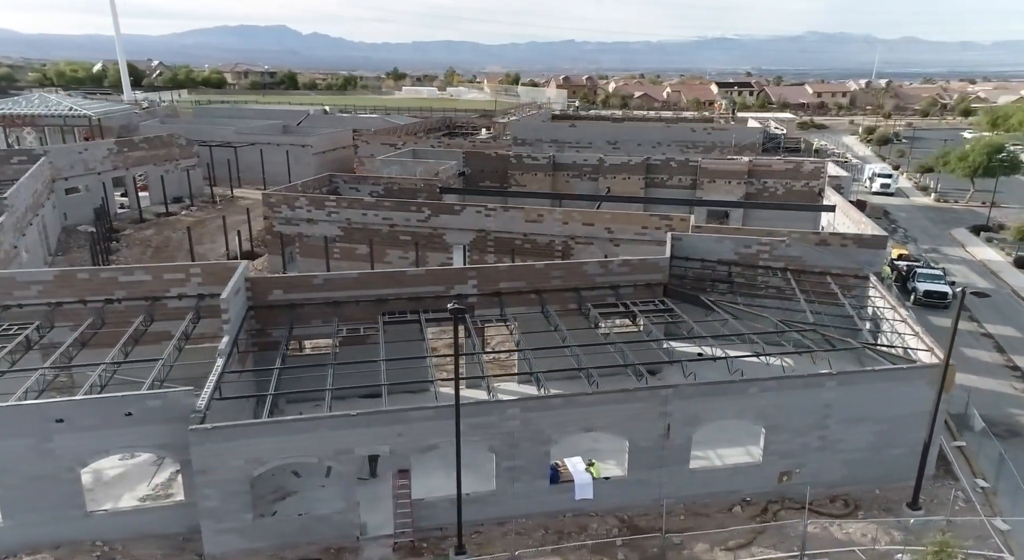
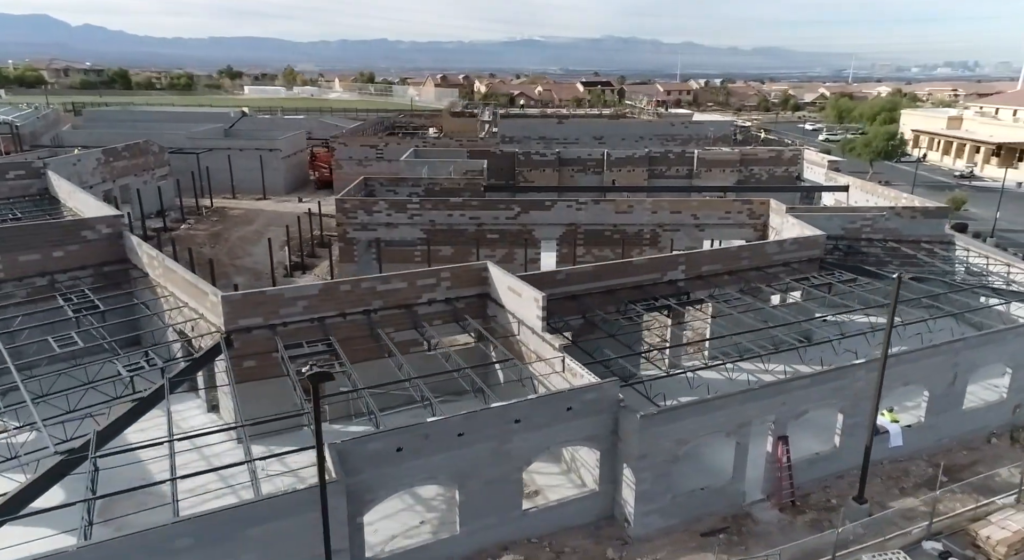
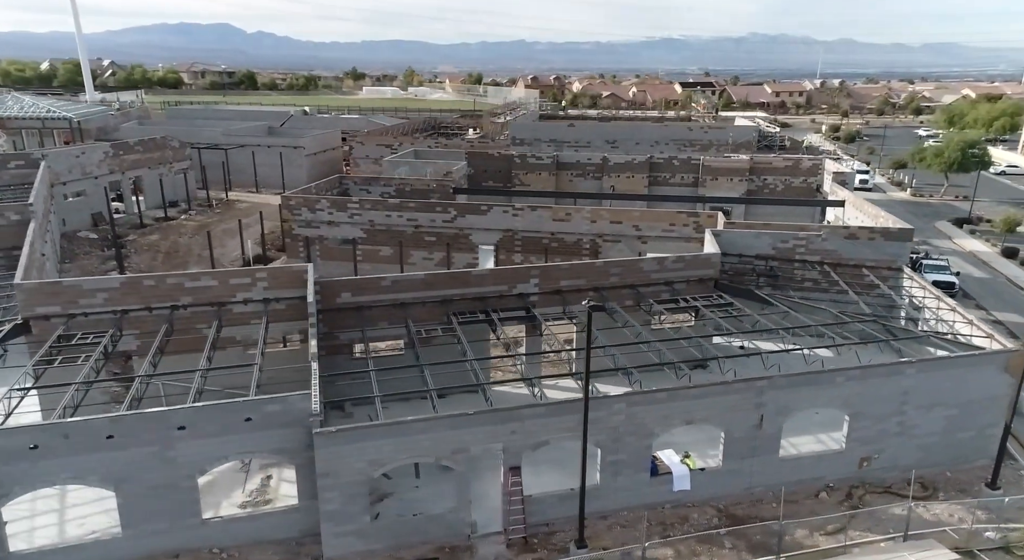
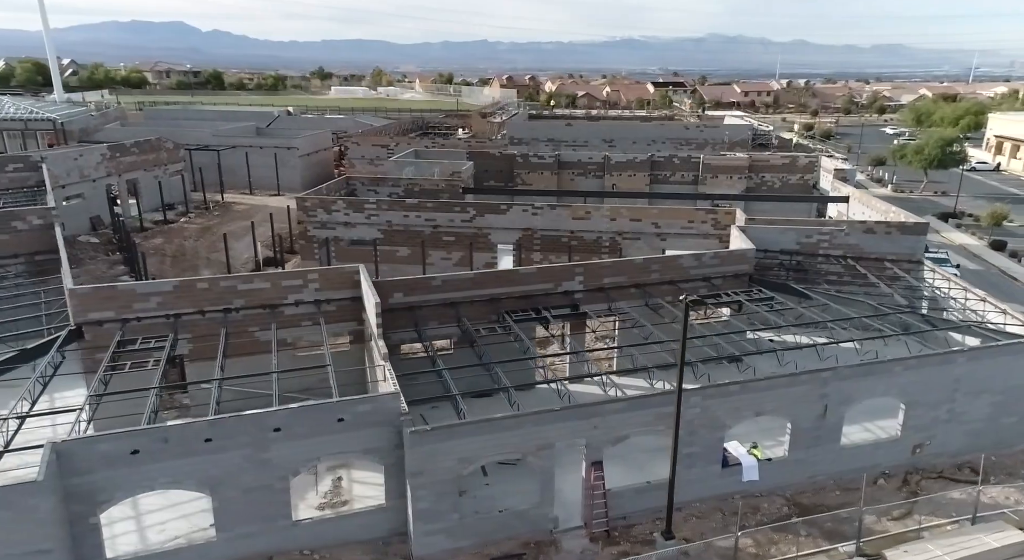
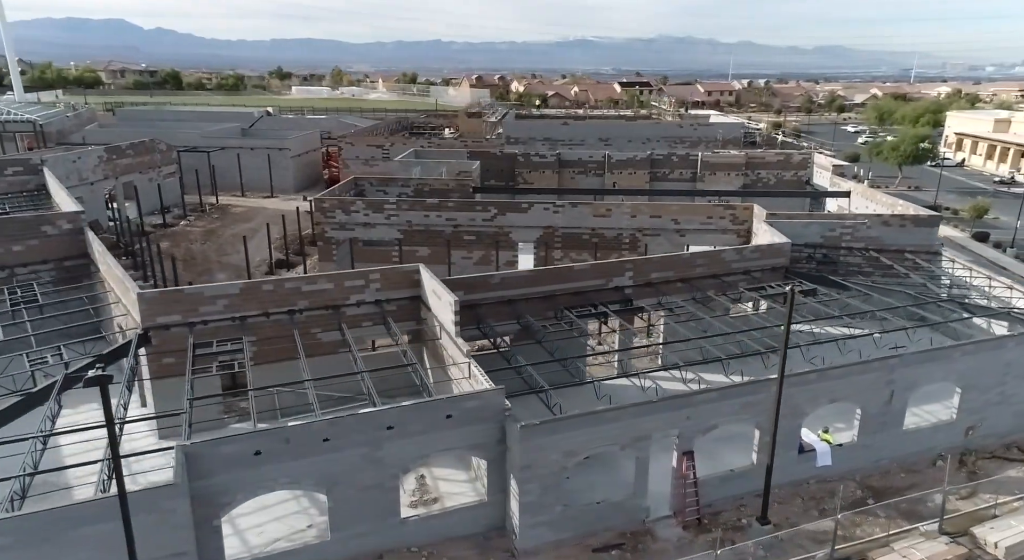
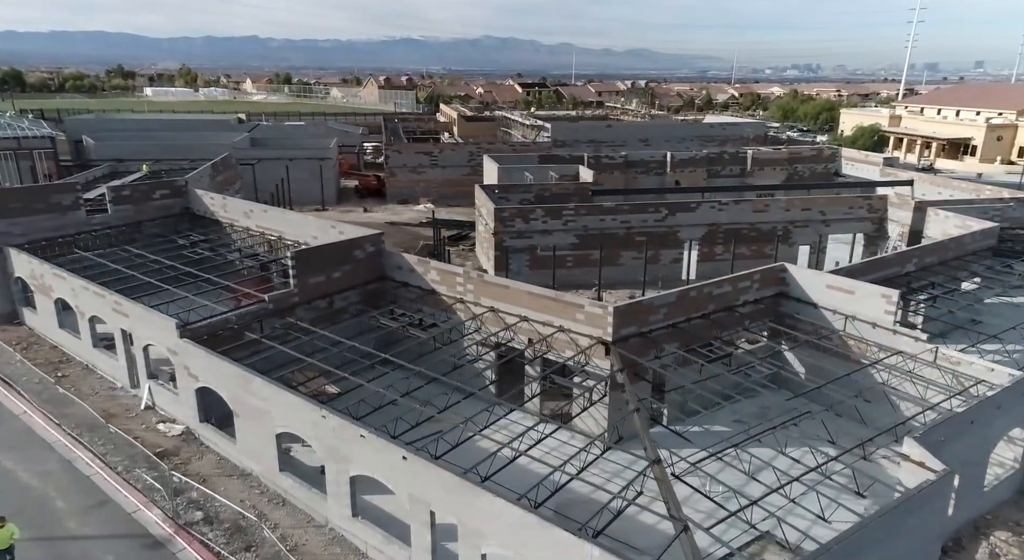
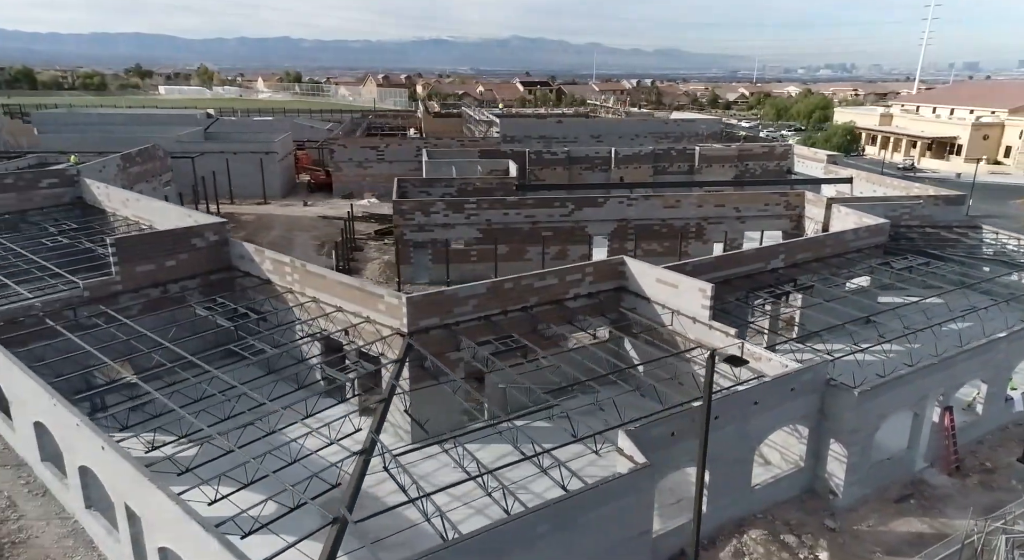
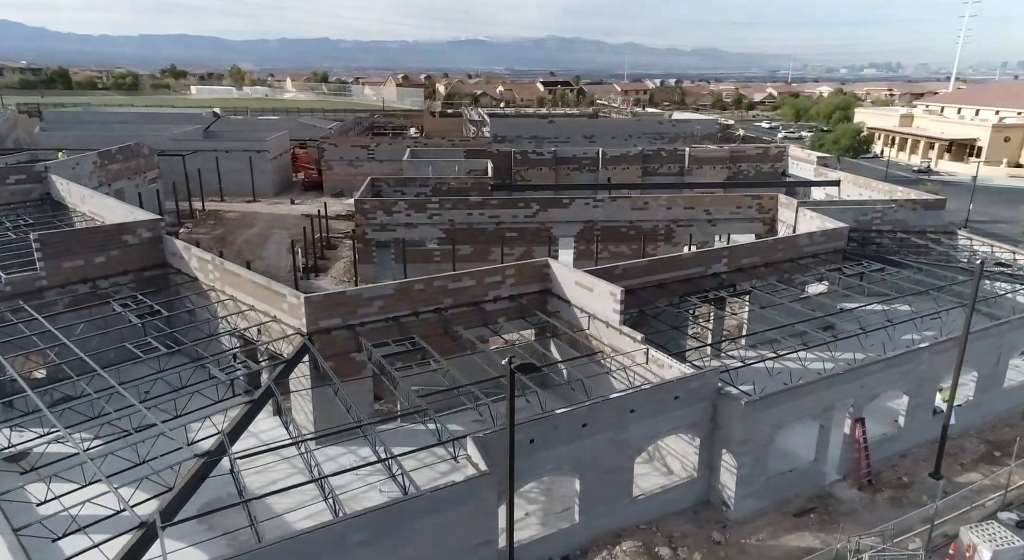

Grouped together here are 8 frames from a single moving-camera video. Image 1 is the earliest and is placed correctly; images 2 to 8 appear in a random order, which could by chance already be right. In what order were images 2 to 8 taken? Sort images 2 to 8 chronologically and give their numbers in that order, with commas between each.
3, 4, 5, 2, 8, 7, 6
